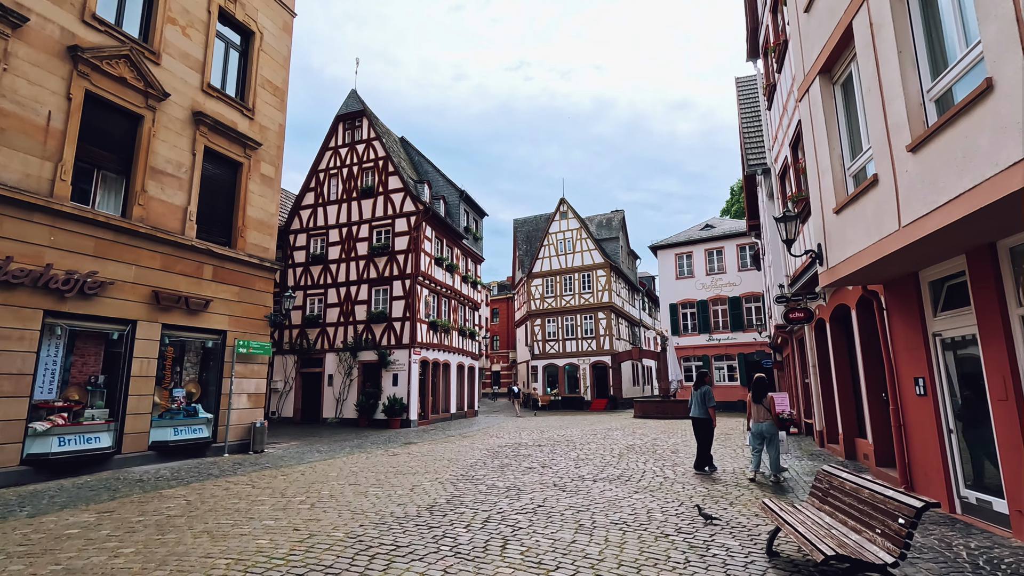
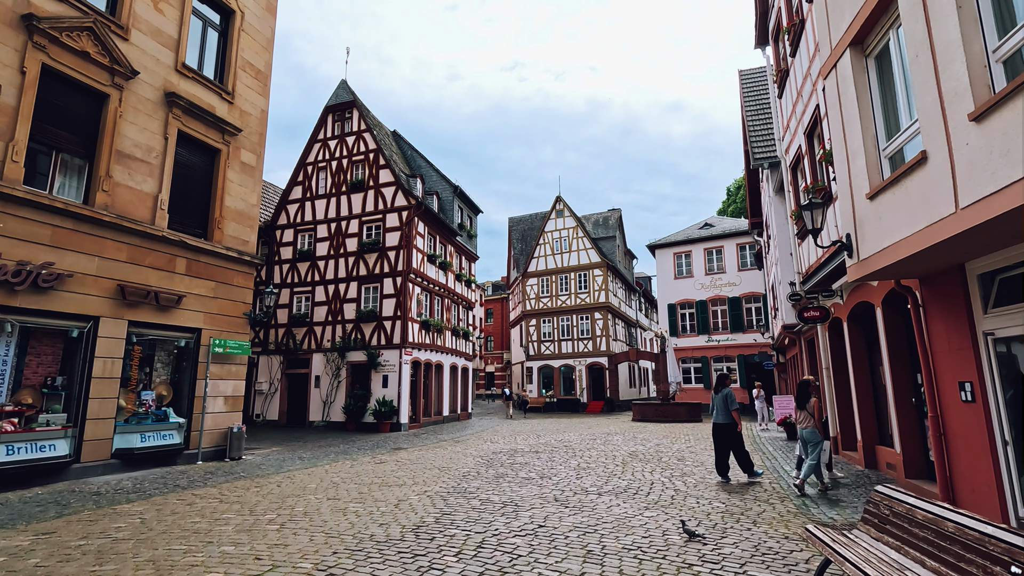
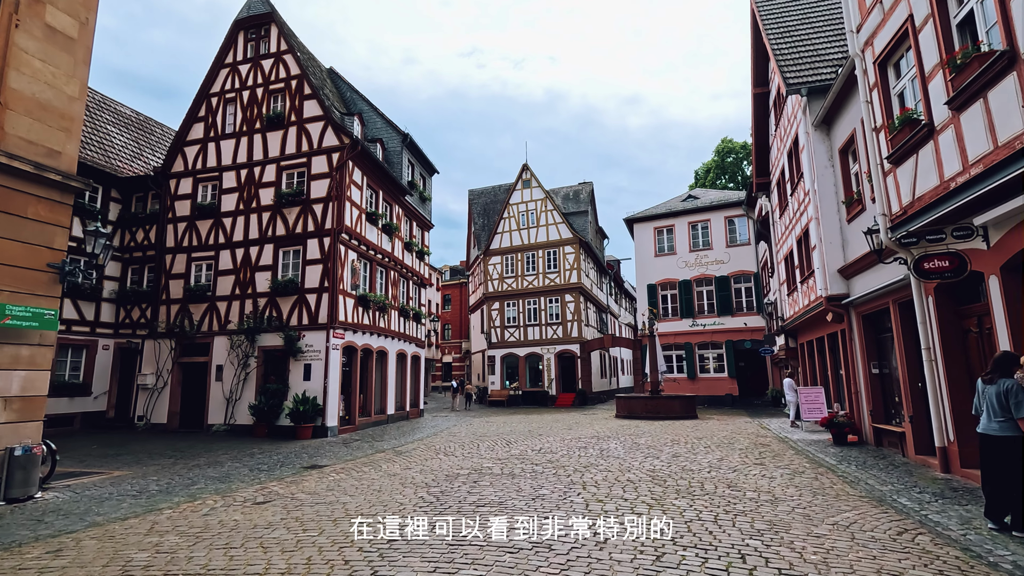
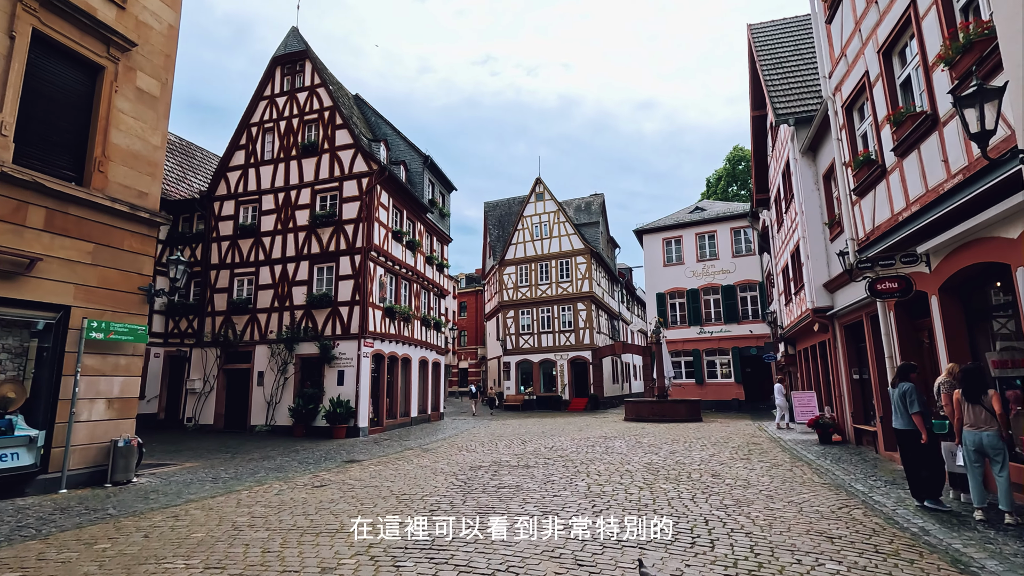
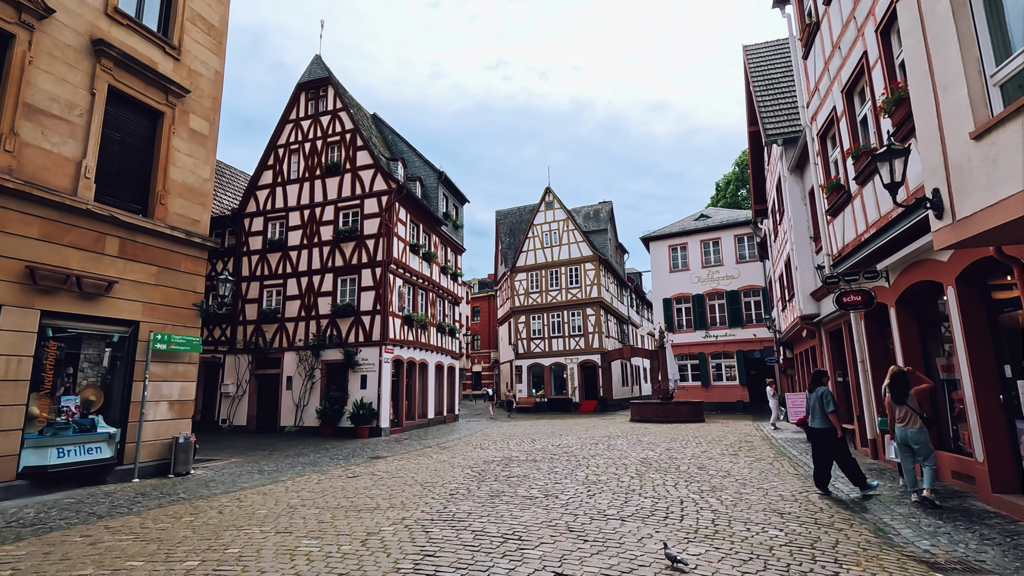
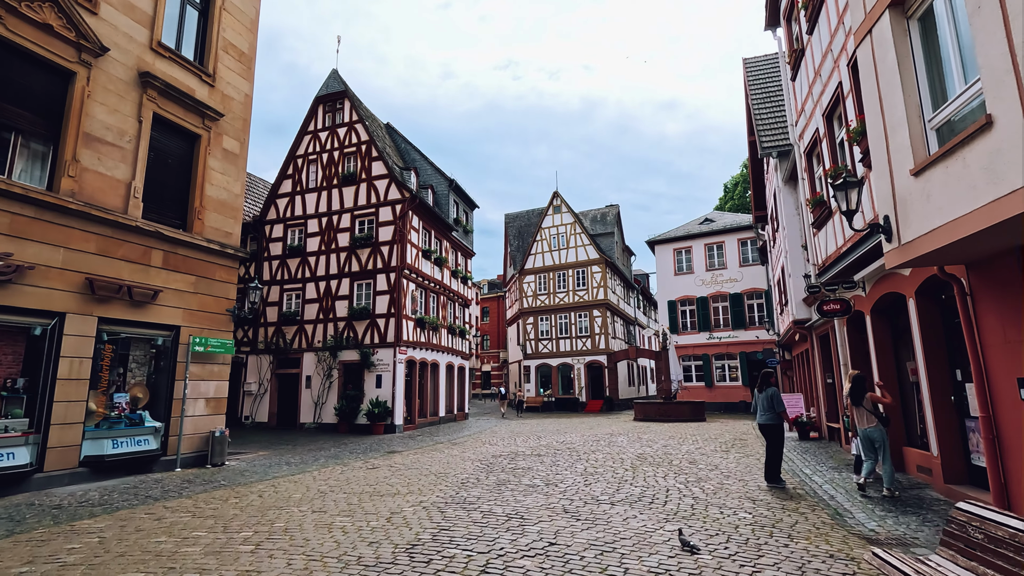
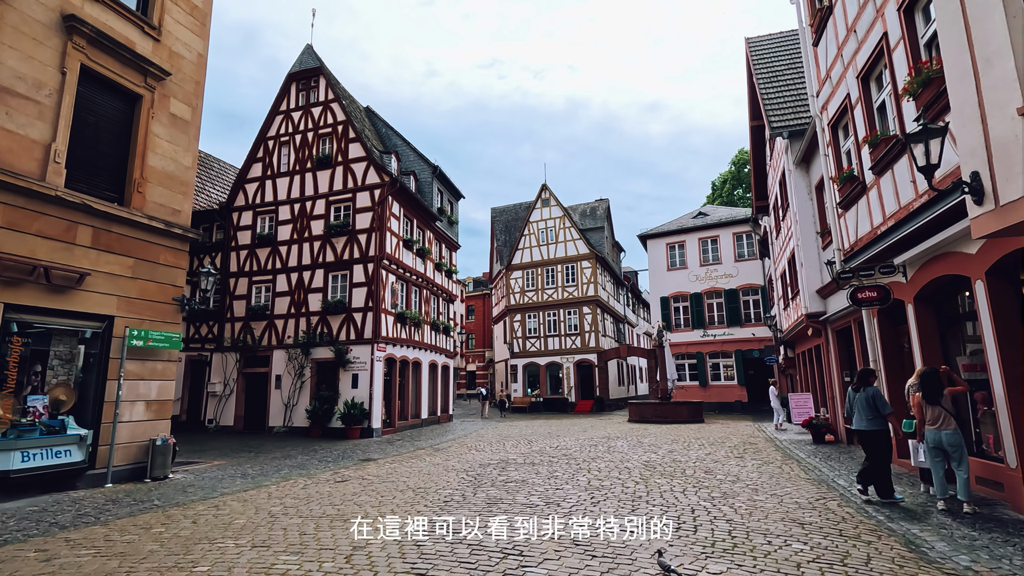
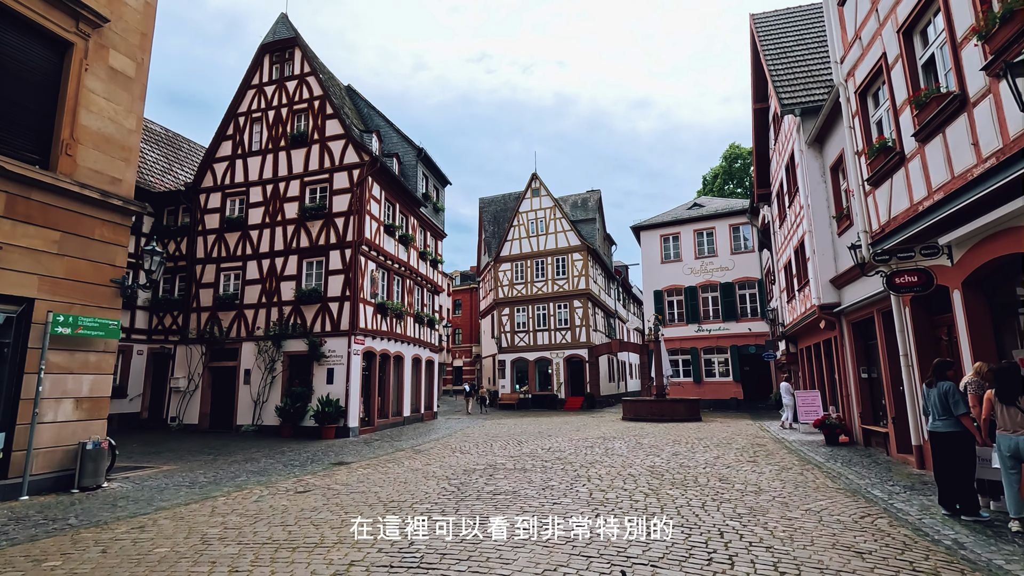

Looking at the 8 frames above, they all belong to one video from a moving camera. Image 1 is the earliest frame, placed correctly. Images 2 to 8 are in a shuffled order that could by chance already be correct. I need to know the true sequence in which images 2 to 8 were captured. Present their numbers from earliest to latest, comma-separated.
2, 6, 5, 7, 4, 8, 3
